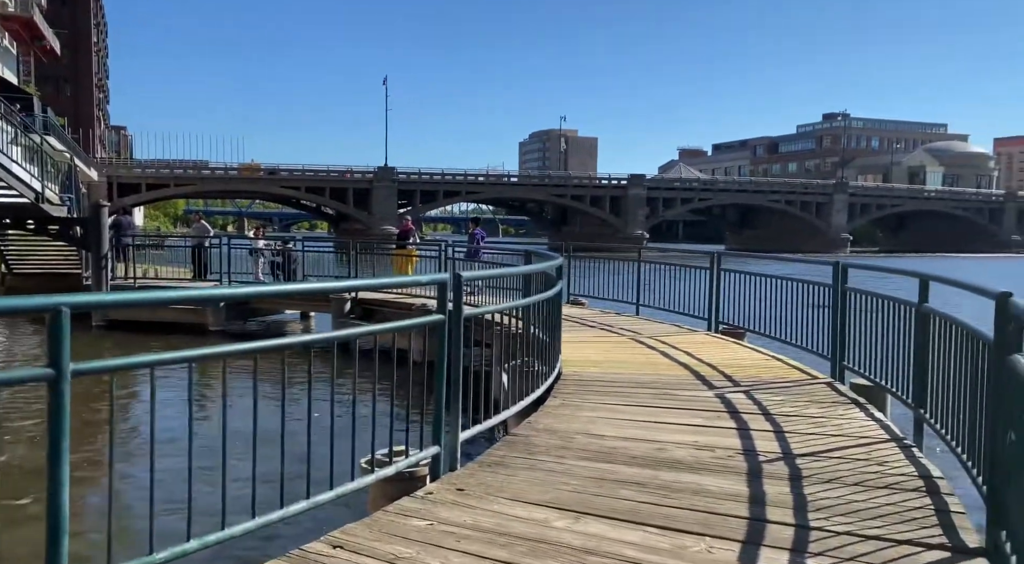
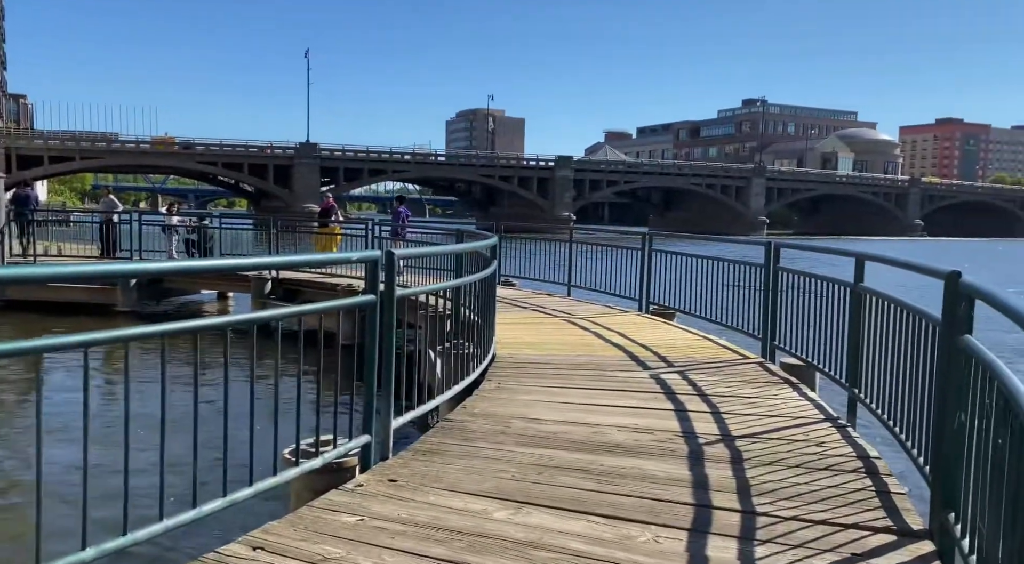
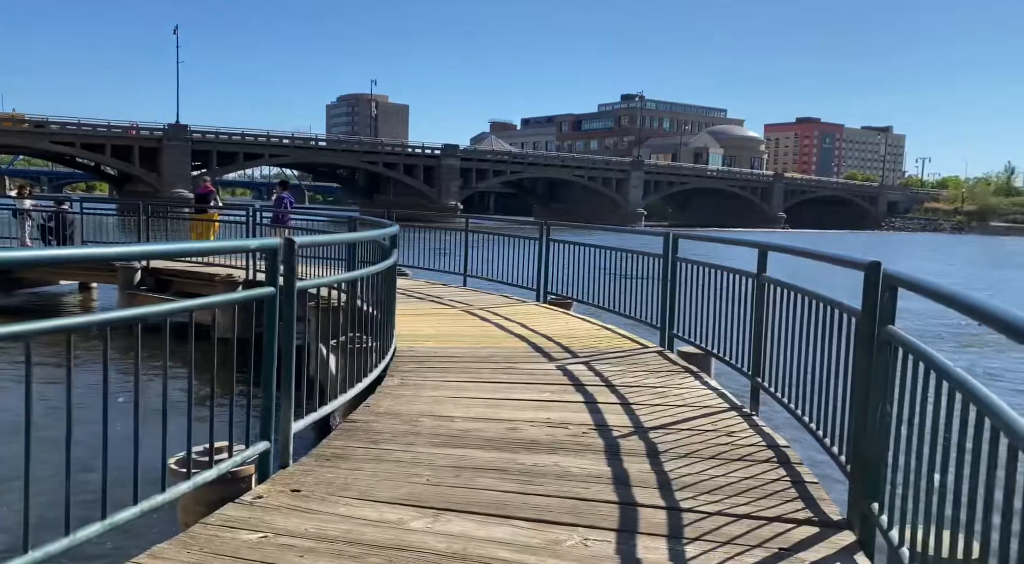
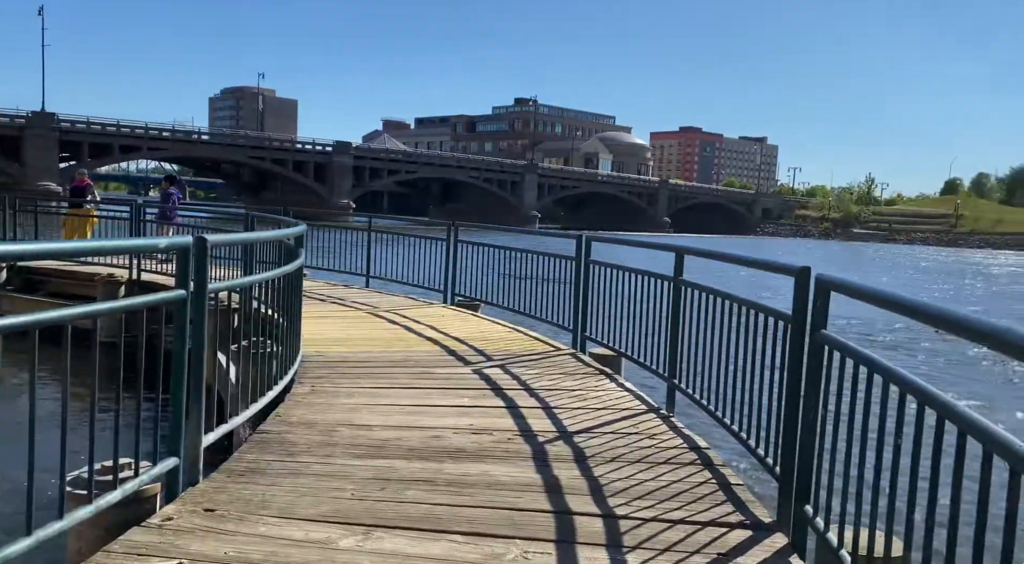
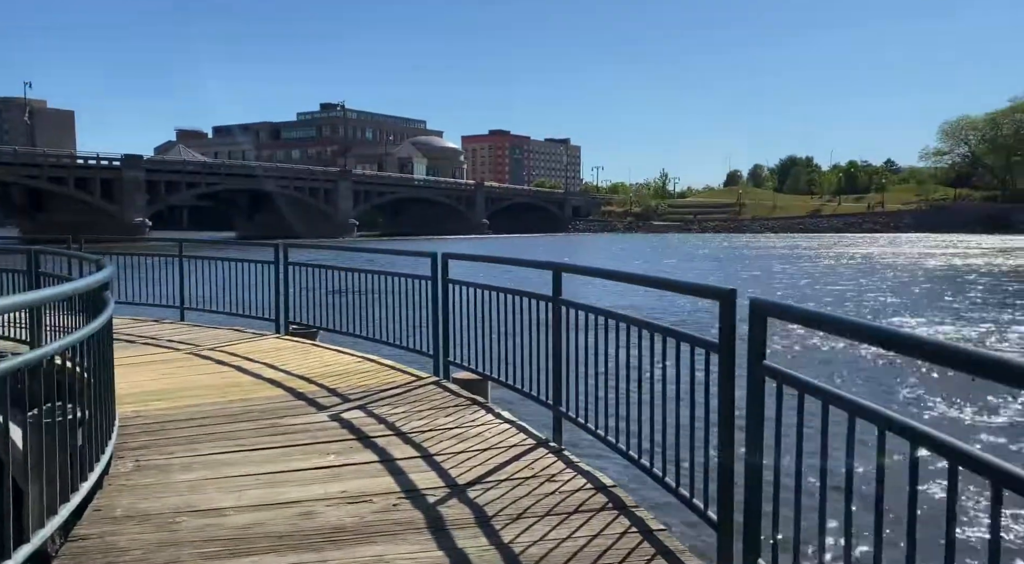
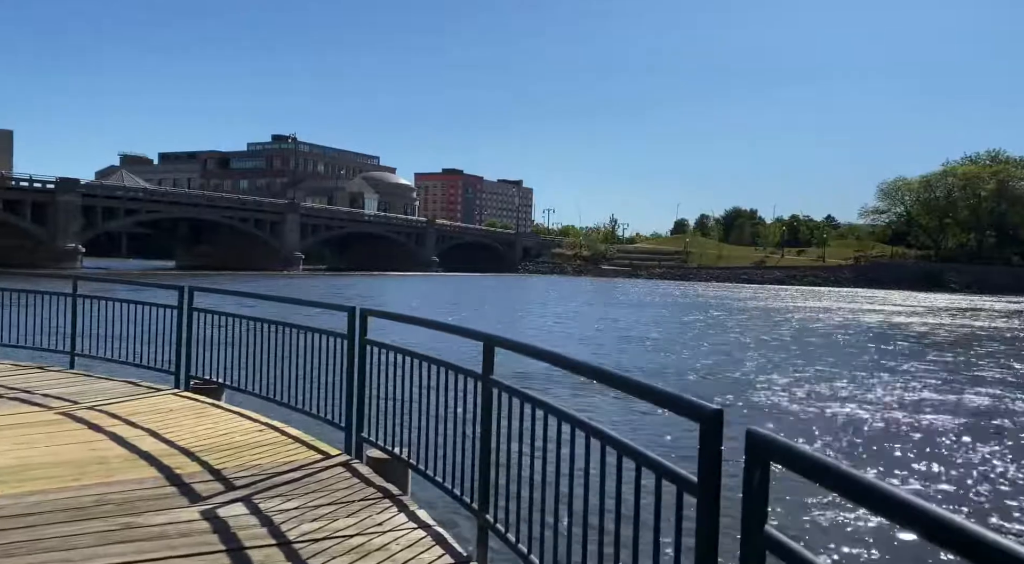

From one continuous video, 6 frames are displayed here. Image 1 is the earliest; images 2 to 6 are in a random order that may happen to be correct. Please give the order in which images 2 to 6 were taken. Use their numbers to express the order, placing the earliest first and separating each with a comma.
2, 3, 4, 5, 6
